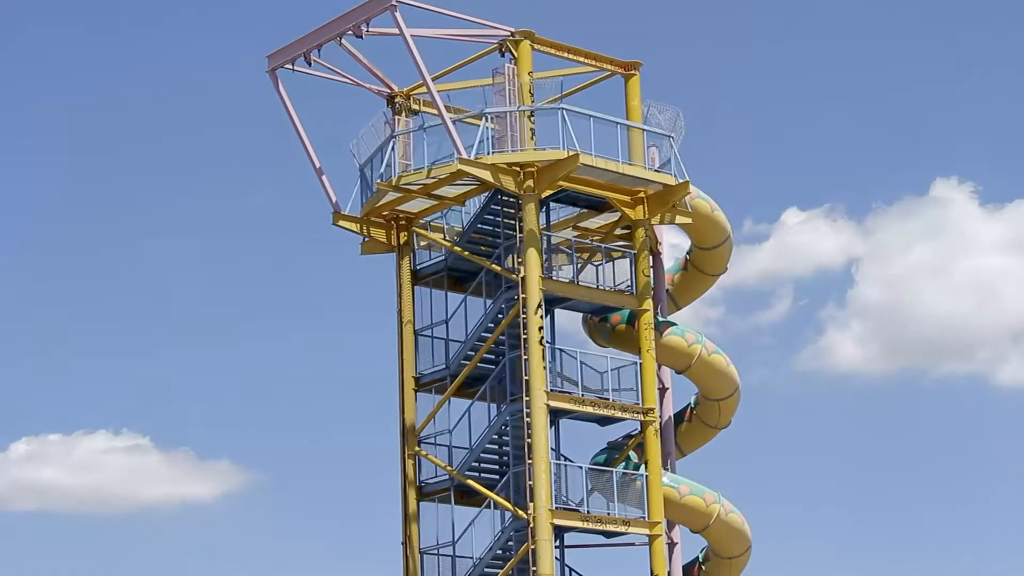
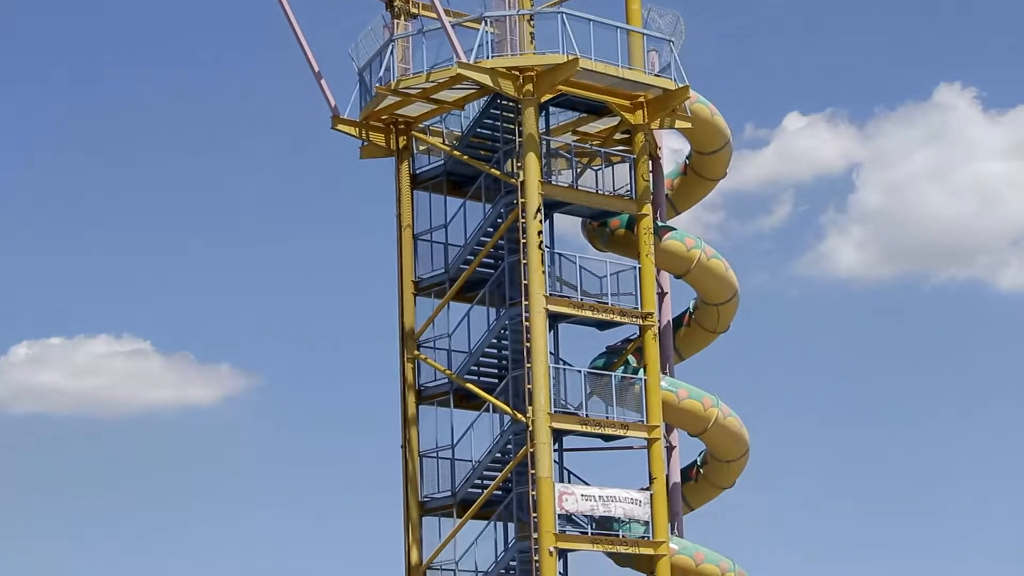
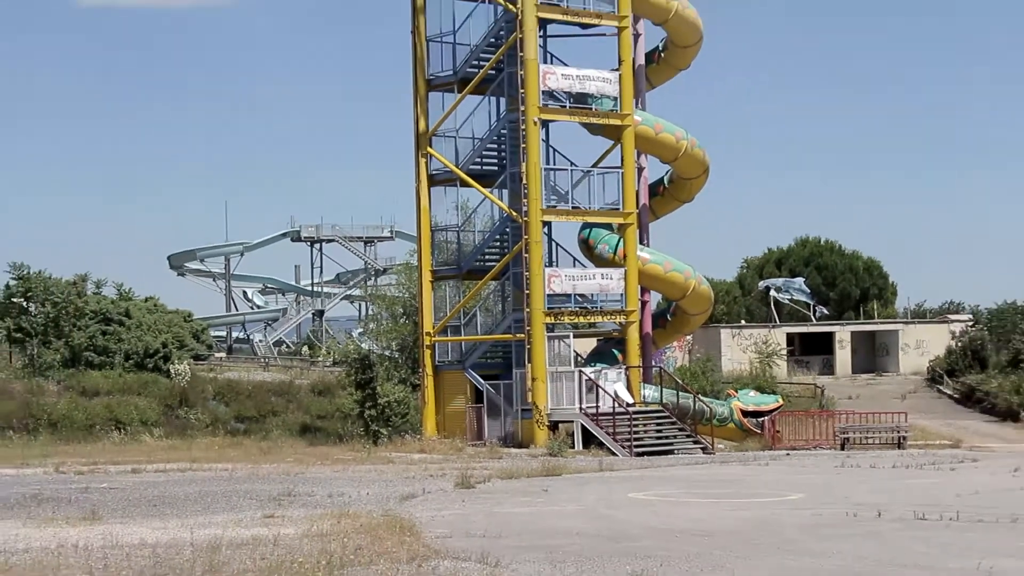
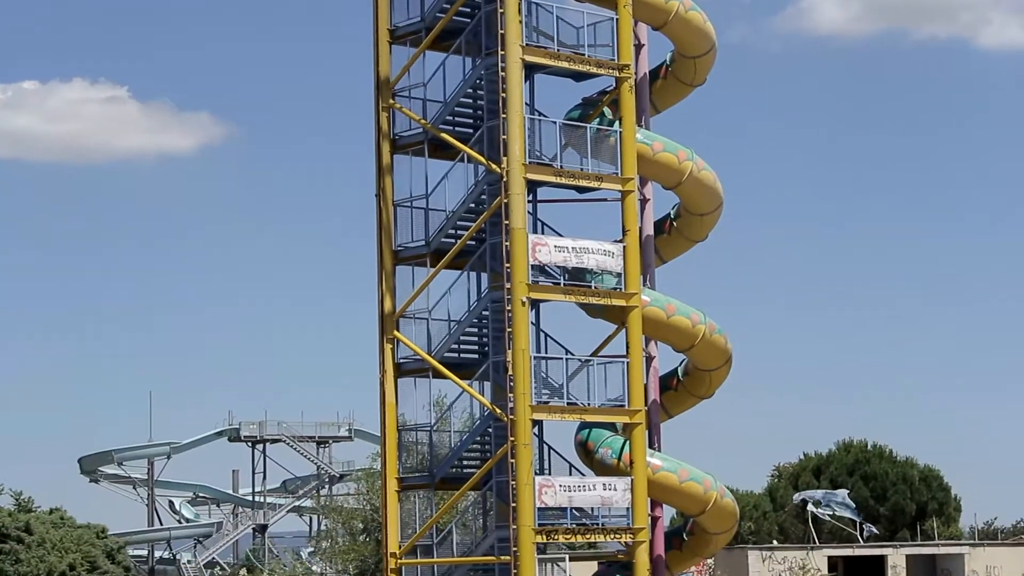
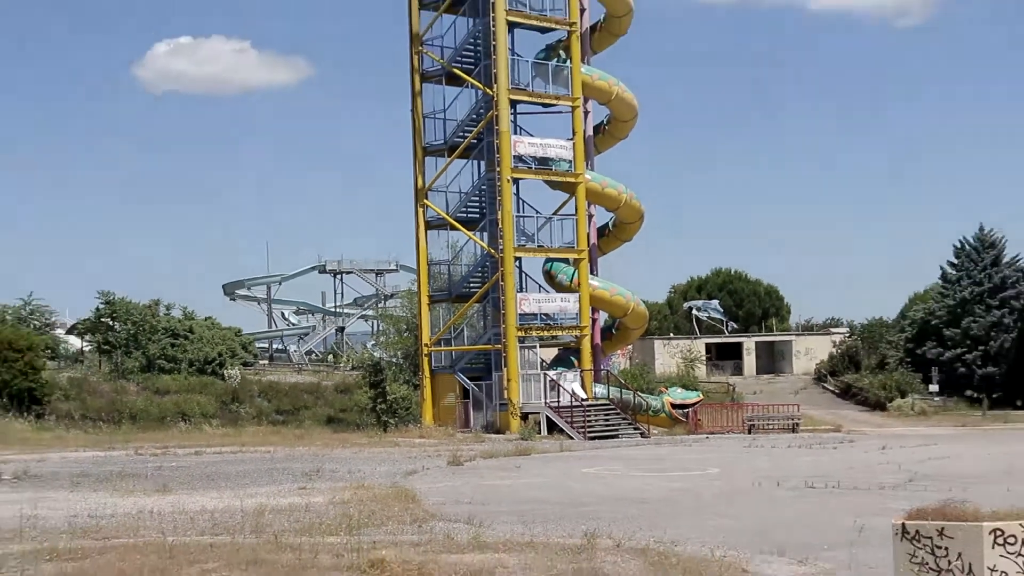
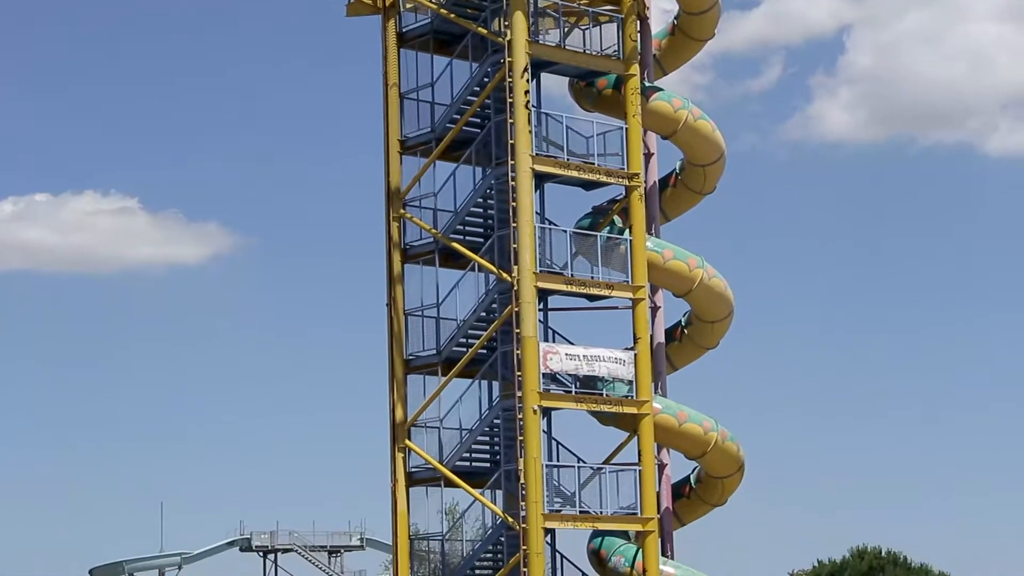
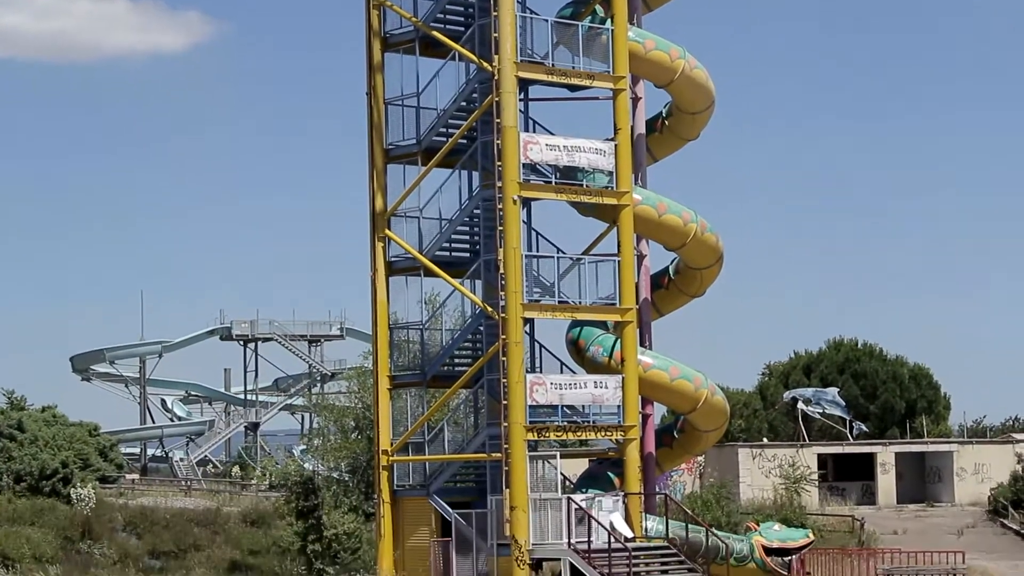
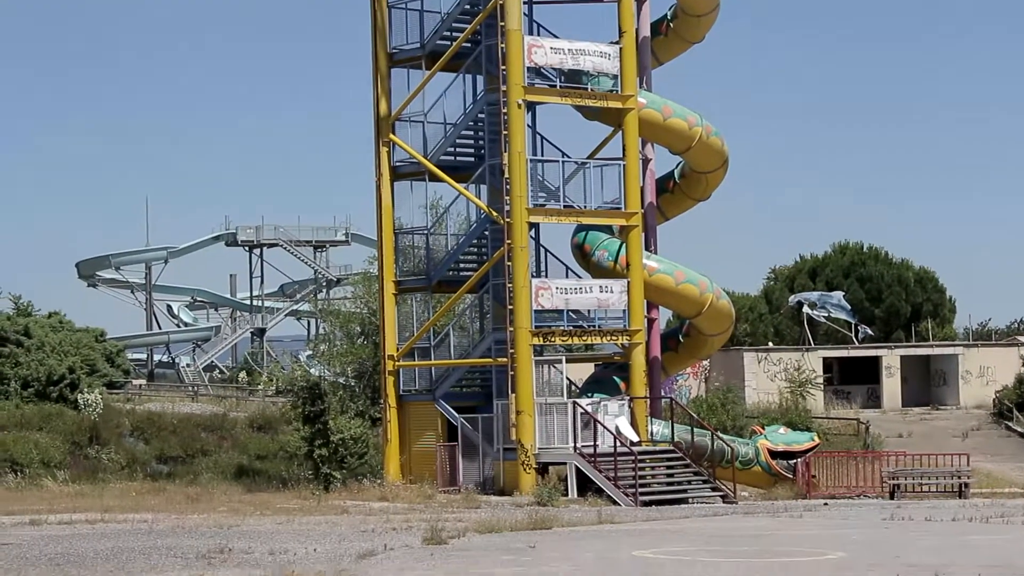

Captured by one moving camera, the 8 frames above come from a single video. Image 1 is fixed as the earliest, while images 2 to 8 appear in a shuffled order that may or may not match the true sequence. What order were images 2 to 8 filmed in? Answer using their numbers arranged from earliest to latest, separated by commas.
2, 6, 4, 7, 8, 3, 5
